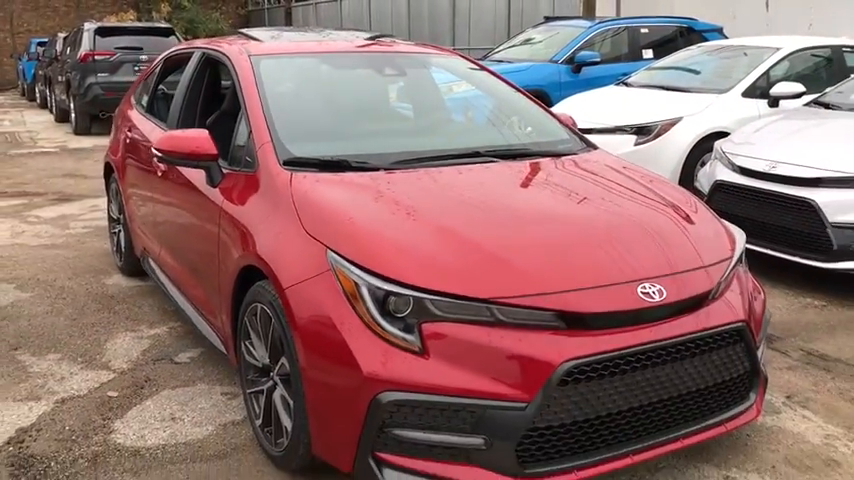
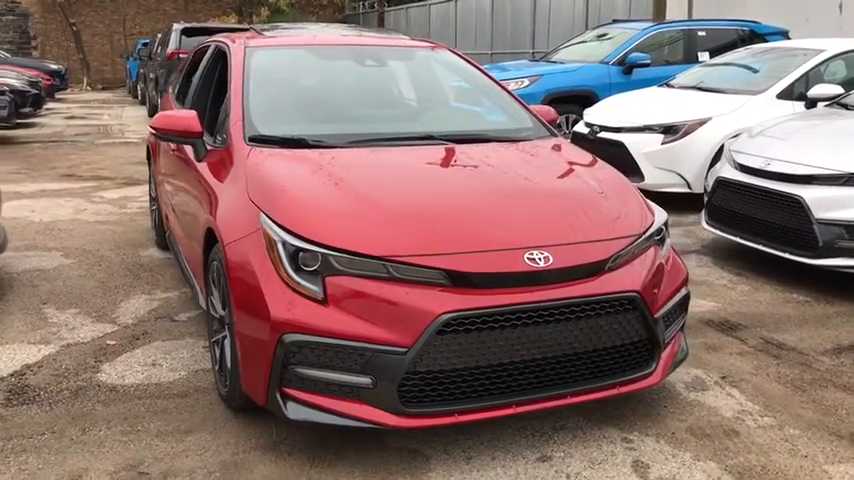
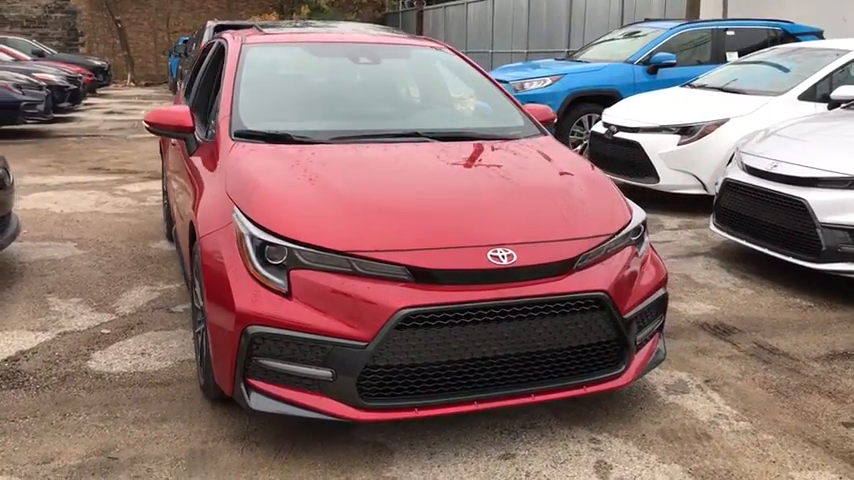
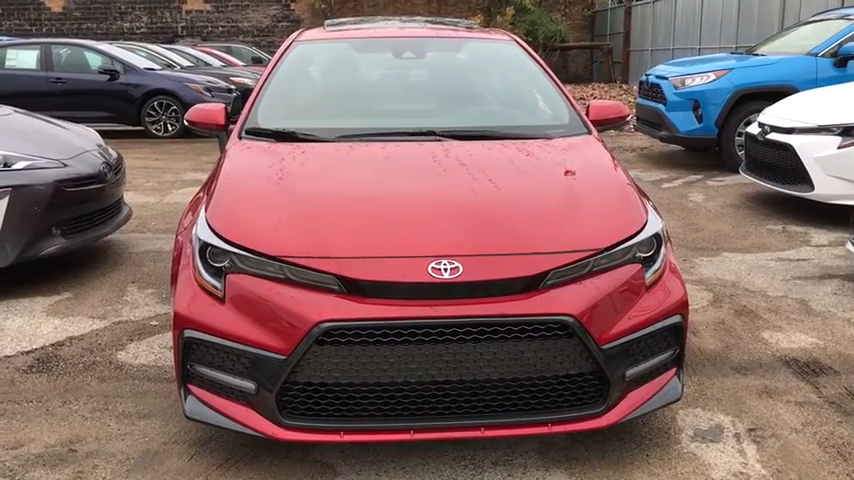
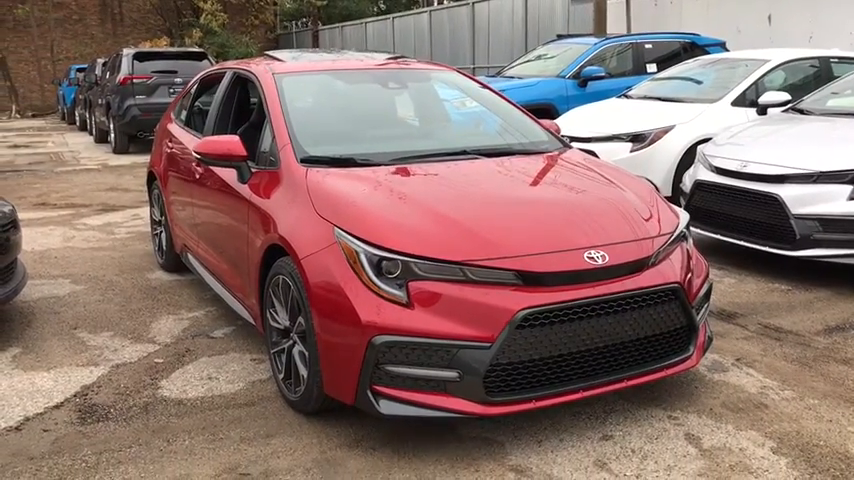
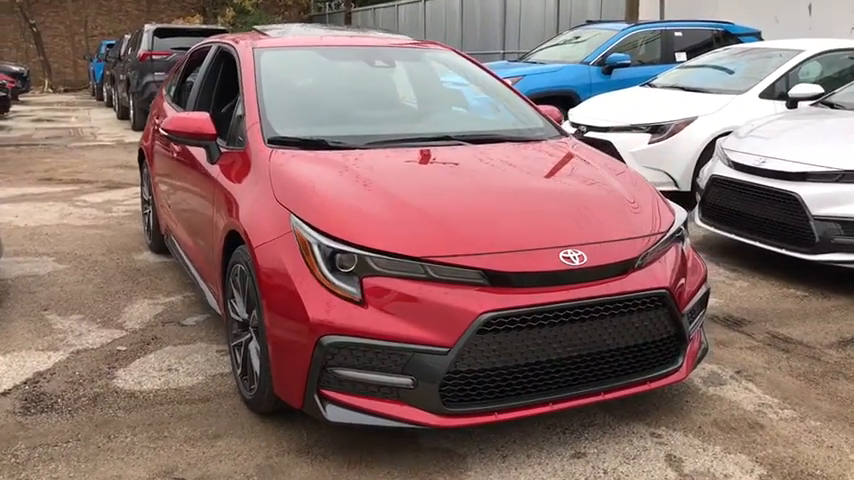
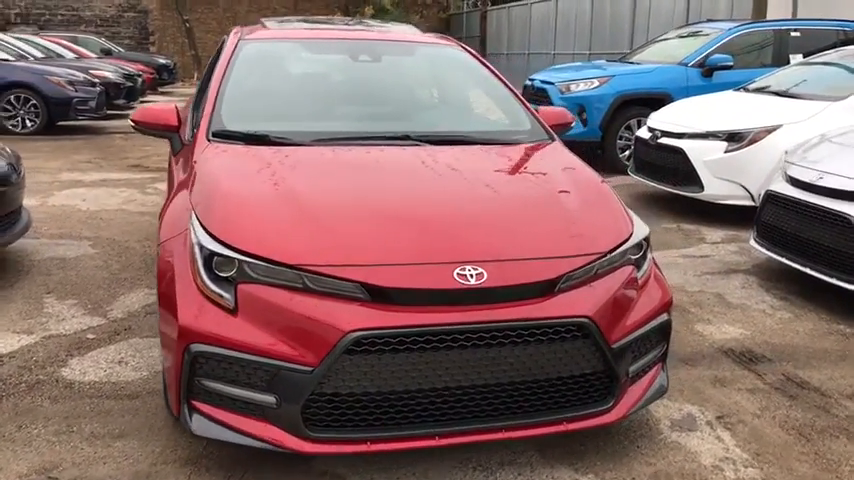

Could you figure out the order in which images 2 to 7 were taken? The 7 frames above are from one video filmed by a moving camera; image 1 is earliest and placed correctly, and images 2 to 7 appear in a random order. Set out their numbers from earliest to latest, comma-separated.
5, 6, 2, 3, 7, 4
